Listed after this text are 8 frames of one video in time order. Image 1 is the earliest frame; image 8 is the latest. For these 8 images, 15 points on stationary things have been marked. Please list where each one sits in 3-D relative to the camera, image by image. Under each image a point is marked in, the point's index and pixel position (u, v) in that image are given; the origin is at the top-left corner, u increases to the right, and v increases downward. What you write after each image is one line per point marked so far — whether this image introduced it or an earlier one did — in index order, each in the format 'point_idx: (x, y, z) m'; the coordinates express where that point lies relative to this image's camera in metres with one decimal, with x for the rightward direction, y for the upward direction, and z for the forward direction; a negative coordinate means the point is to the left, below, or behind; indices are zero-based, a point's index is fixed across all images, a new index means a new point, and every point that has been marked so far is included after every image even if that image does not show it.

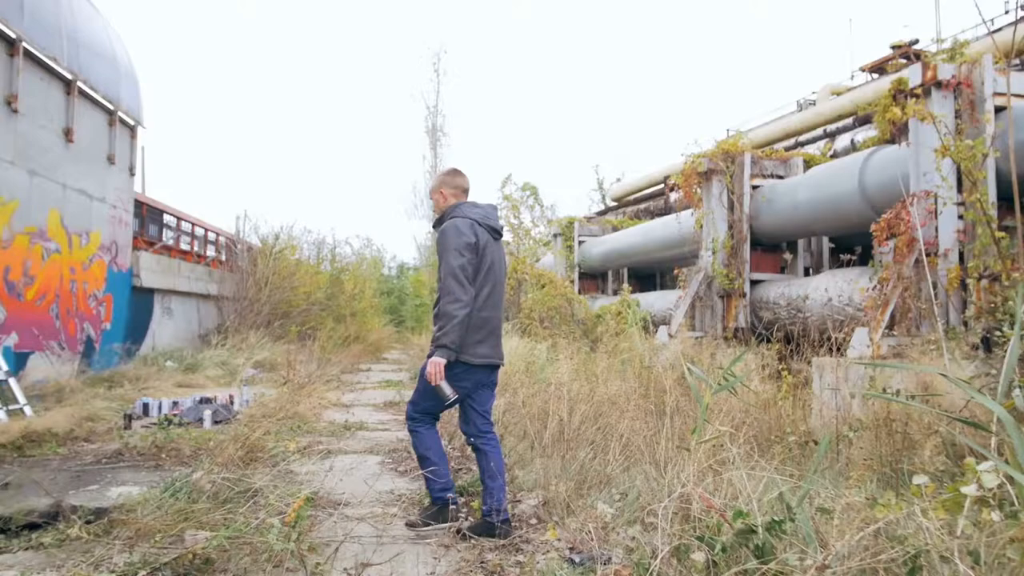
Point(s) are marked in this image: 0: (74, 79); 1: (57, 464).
0: (-4.3, +2.1, +7.8) m
1: (-2.3, -0.9, +4.1) m
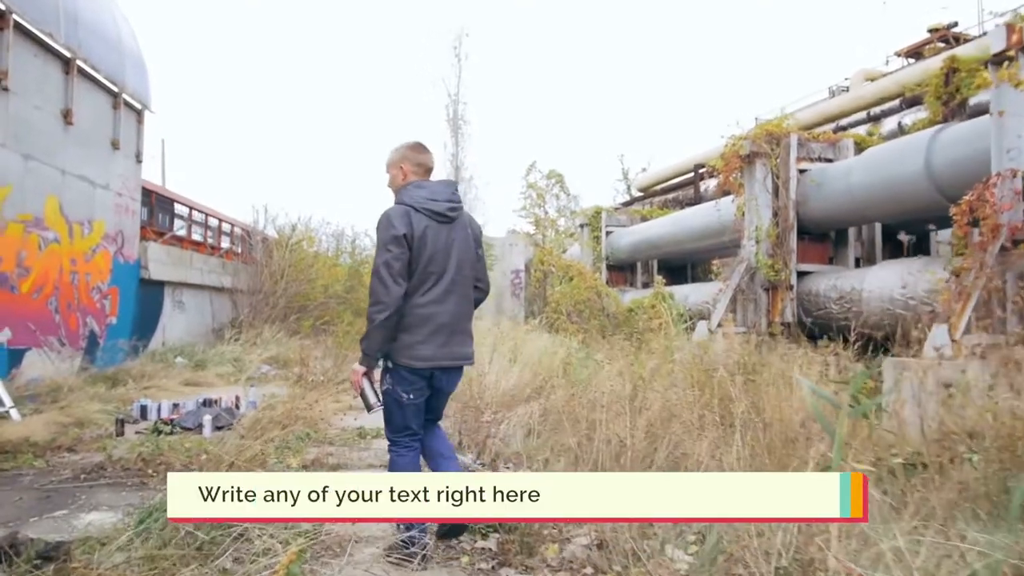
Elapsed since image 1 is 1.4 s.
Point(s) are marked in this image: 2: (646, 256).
0: (-4.1, +2.1, +7.3) m
1: (-2.2, -0.9, +3.6) m
2: (+1.9, +0.5, +11.1) m
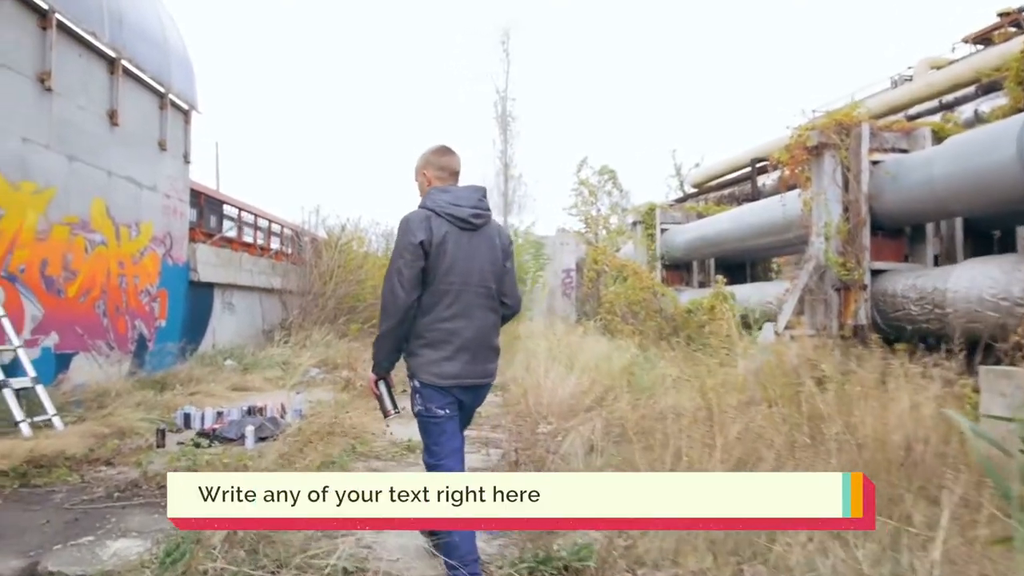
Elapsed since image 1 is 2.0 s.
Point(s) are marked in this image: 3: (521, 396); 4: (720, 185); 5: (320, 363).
0: (-3.6, +2.1, +7.2) m
1: (-1.9, -0.9, +3.4) m
2: (+2.6, +0.5, +10.6) m
3: (+0.1, -0.8, +5.8) m
4: (+3.7, +1.8, +14.1) m
5: (-2.4, -0.9, +9.8) m
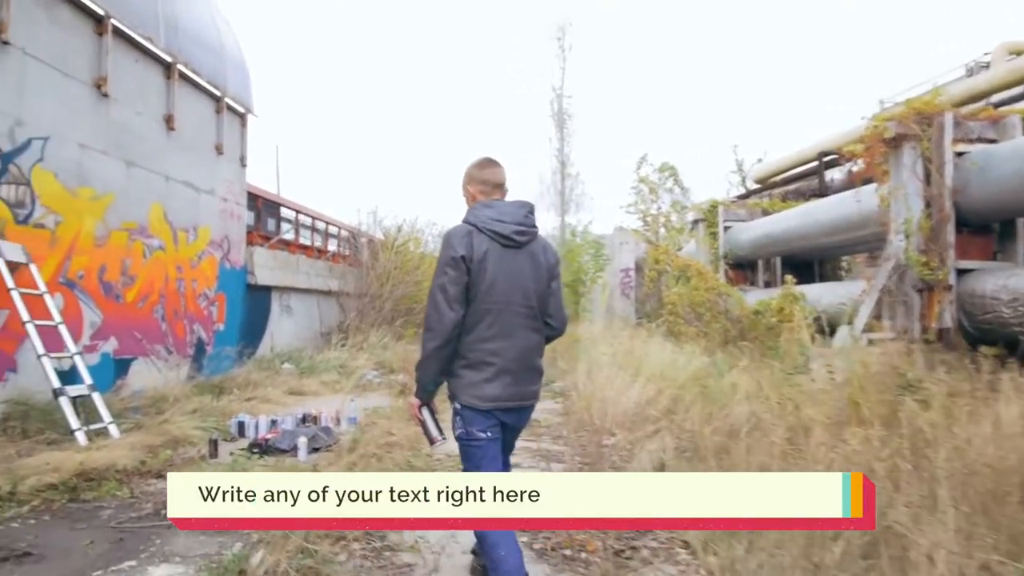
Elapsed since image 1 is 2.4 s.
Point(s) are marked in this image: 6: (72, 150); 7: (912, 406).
0: (-3.1, +2.1, +7.2) m
1: (-1.6, -0.9, +3.2) m
2: (+3.3, +0.5, +10.2) m
3: (+0.5, -0.8, +5.5) m
4: (+4.7, +1.8, +13.6) m
5: (-1.7, -0.9, +9.7) m
6: (-3.2, +1.0, +5.8) m
7: (+1.6, -0.5, +3.2) m
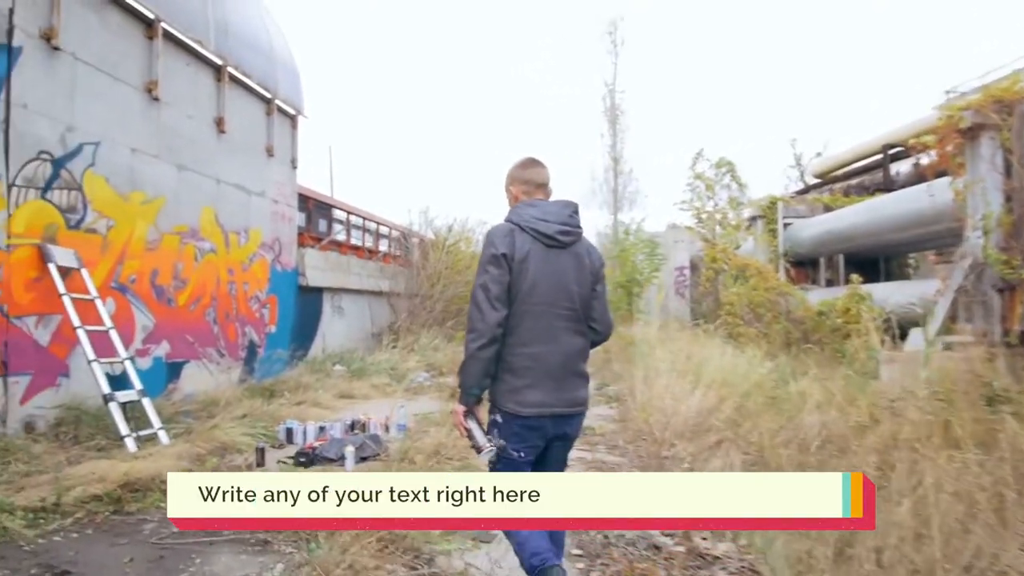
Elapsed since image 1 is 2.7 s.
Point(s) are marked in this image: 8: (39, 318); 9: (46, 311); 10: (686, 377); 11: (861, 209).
0: (-2.6, +2.0, +7.2) m
1: (-1.4, -1.0, +3.2) m
2: (+4.0, +0.5, +9.8) m
3: (+0.9, -0.8, +5.3) m
4: (+5.5, +1.9, +13.1) m
5: (-1.0, -1.0, +9.6) m
6: (-2.8, +1.0, +5.8) m
7: (+1.8, -0.5, +2.9) m
8: (-2.9, -0.2, +4.8) m
9: (-2.9, -0.1, +4.9) m
10: (+1.2, -0.6, +5.5) m
11: (+3.9, +0.9, +8.9) m
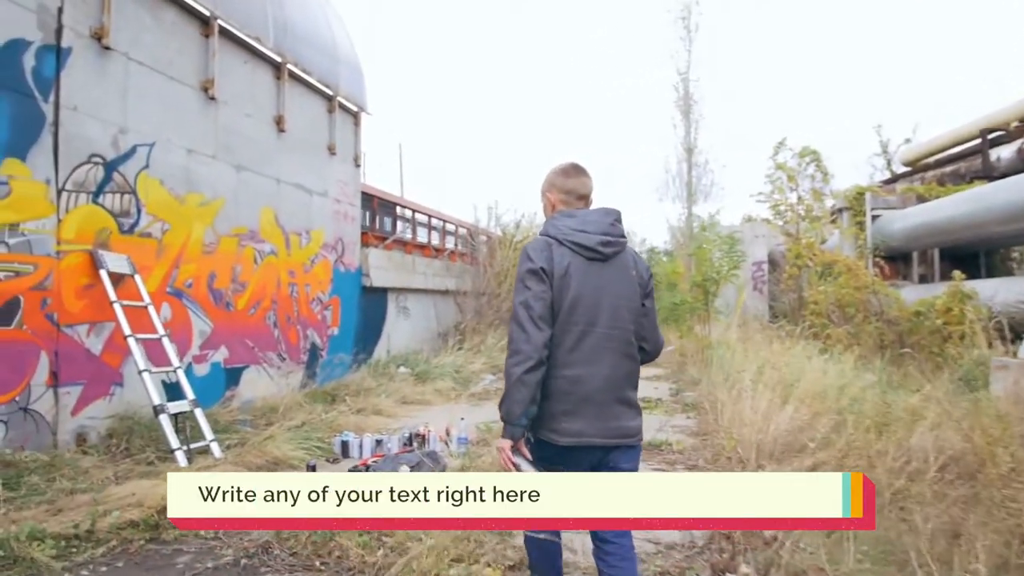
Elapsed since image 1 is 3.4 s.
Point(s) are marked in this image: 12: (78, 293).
0: (-2.0, +2.0, +7.0) m
1: (-1.2, -1.0, +2.9) m
2: (+4.7, +0.5, +9.0) m
3: (+1.3, -0.9, +4.8) m
4: (+6.6, +1.9, +12.1) m
5: (-0.2, -1.0, +9.3) m
6: (-2.4, +0.9, +5.6) m
7: (+2.0, -0.5, +2.3) m
8: (-2.5, -0.2, +4.7) m
9: (-2.5, -0.2, +4.7) m
10: (+1.6, -0.6, +5.0) m
11: (+4.6, +0.9, +8.1) m
12: (-2.5, 0.0, +4.6) m
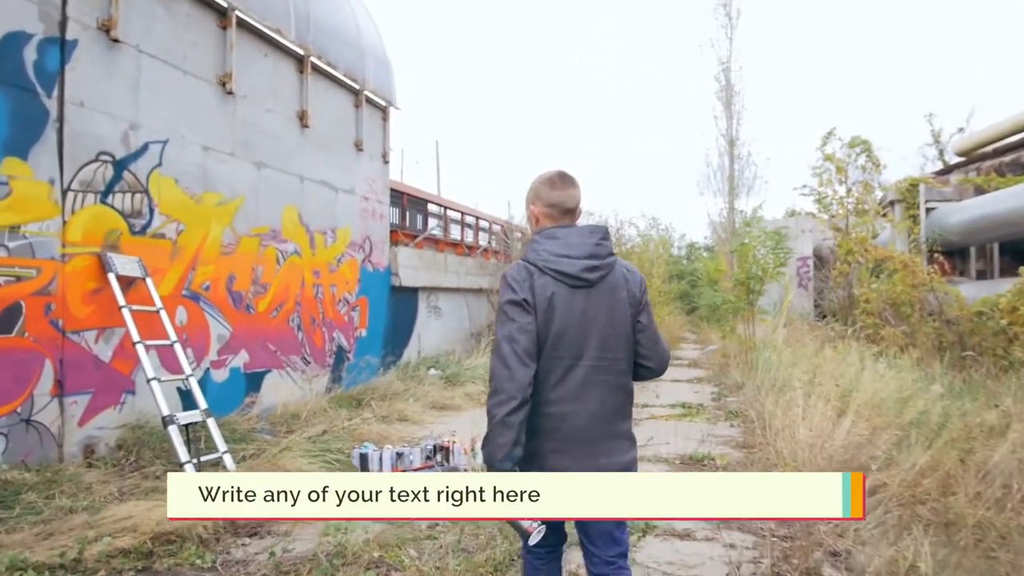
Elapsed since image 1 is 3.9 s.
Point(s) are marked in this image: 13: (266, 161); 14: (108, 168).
0: (-1.8, +2.0, +6.8) m
1: (-1.1, -1.0, +2.6) m
2: (+5.1, +0.5, +8.4) m
3: (+1.4, -0.9, +4.4) m
4: (+7.1, +2.0, +11.5) m
5: (+0.2, -0.9, +8.9) m
6: (-2.2, +0.9, +5.4) m
7: (+2.0, -0.5, +1.9) m
8: (-2.3, -0.2, +4.5) m
9: (-2.3, -0.2, +4.5) m
10: (+1.8, -0.6, +4.6) m
11: (+5.0, +0.9, +7.5) m
12: (-2.3, -0.1, +4.4) m
13: (-1.9, +1.0, +6.3) m
14: (-2.3, +0.7, +4.6) m
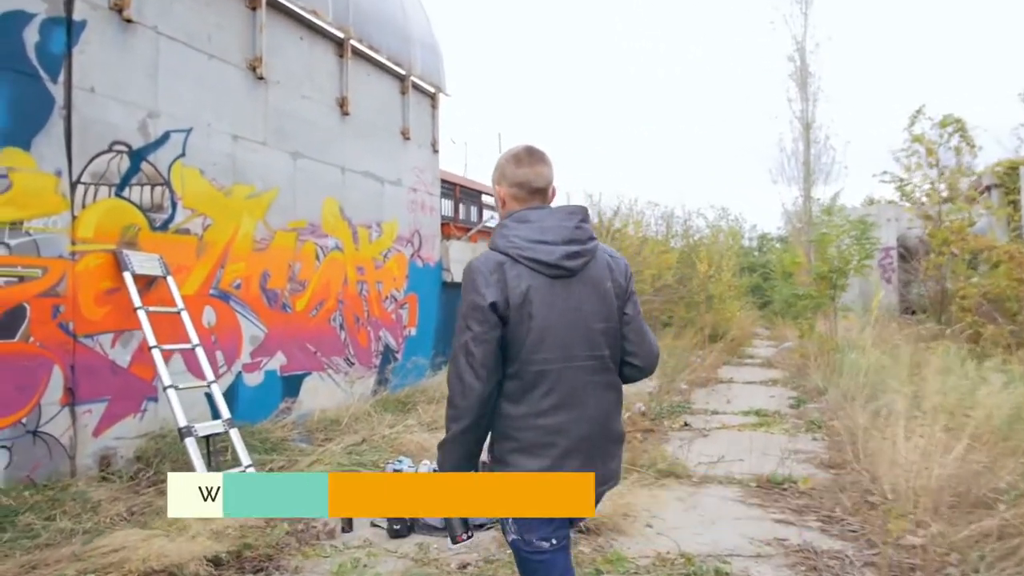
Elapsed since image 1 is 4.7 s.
0: (-1.3, +2.0, +6.4) m
1: (-1.0, -1.1, +2.2) m
2: (+5.7, +0.6, +7.5) m
3: (+1.7, -0.9, +3.8) m
4: (+7.9, +2.1, +10.3) m
5: (+0.8, -0.9, +8.4) m
6: (-1.8, +0.9, +5.0) m
7: (+2.1, -0.5, +1.2) m
8: (-2.1, -0.2, +4.1) m
9: (-2.0, -0.2, +4.2) m
10: (+2.0, -0.6, +3.9) m
11: (+5.4, +1.0, +6.6) m
12: (-2.1, -0.1, +4.0) m
13: (-1.6, +1.0, +5.9) m
14: (-2.1, +0.7, +4.2) m
